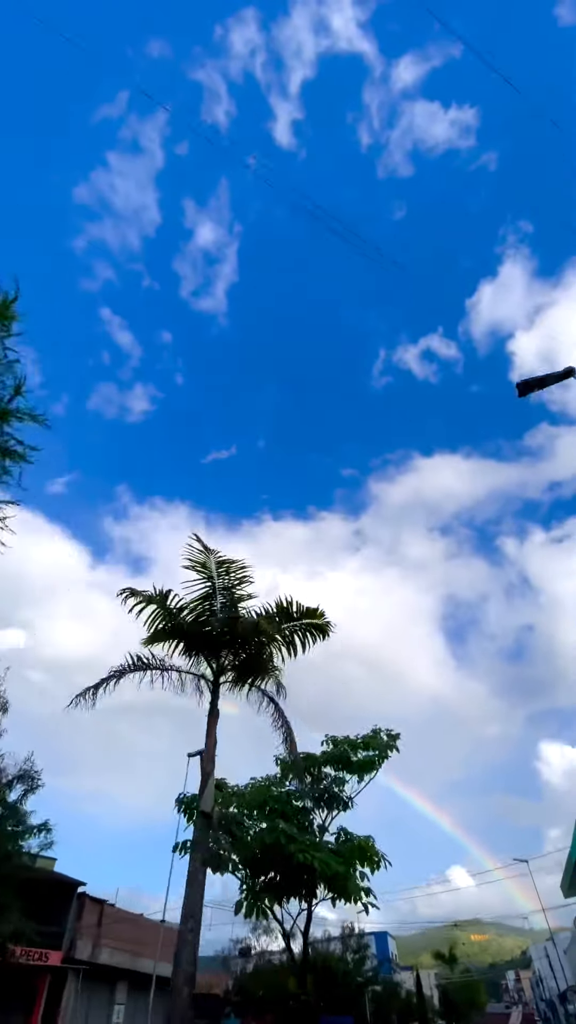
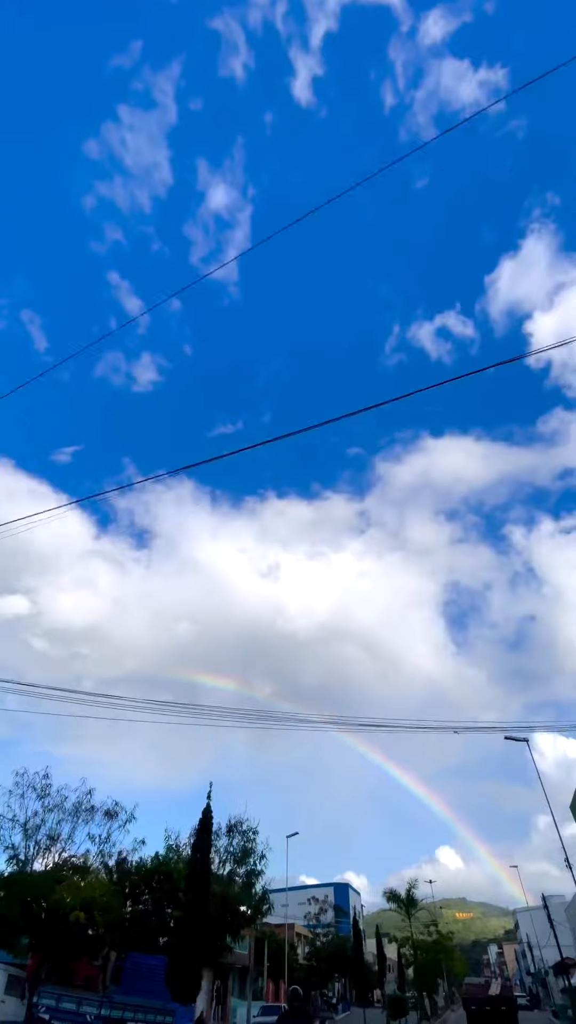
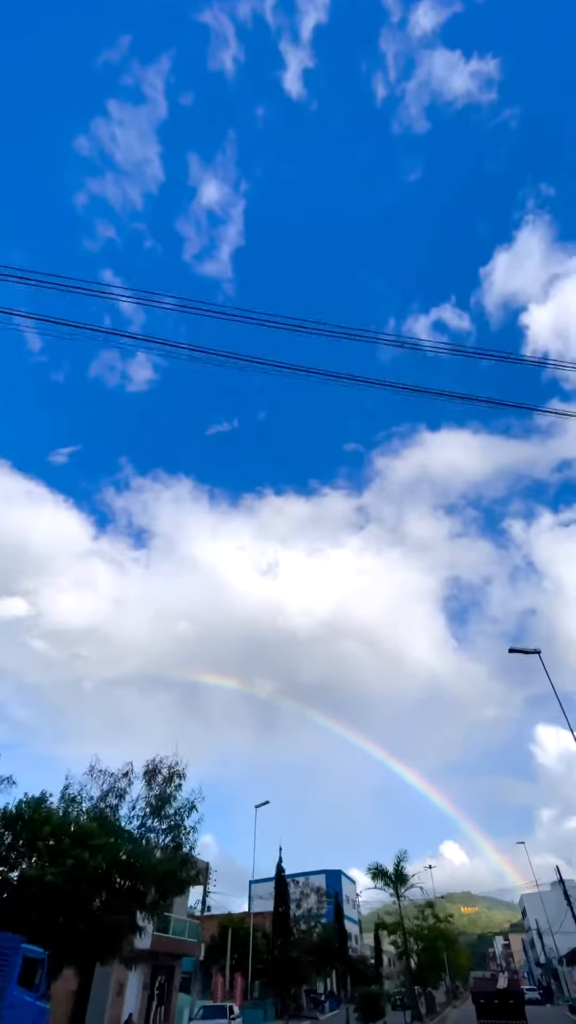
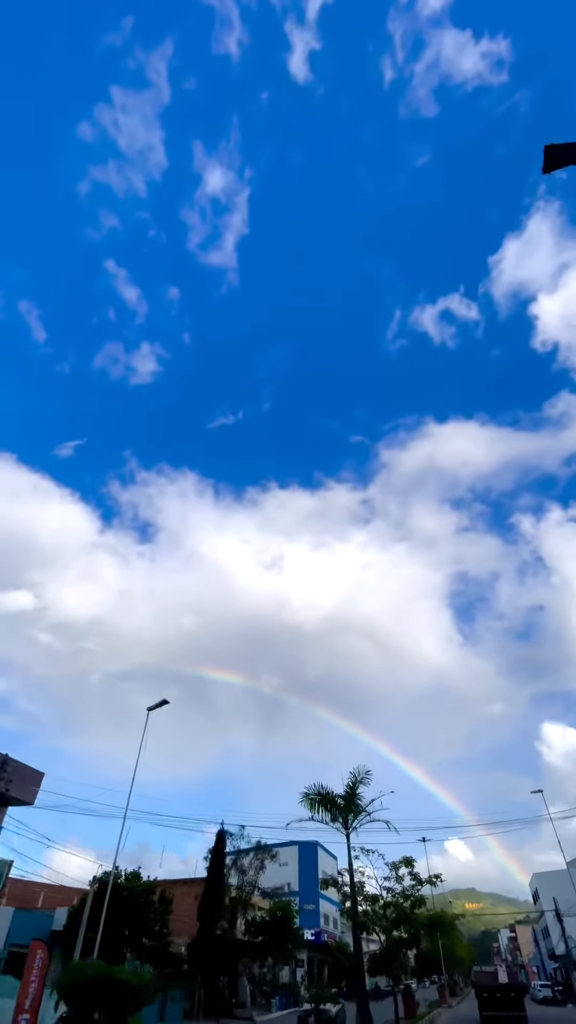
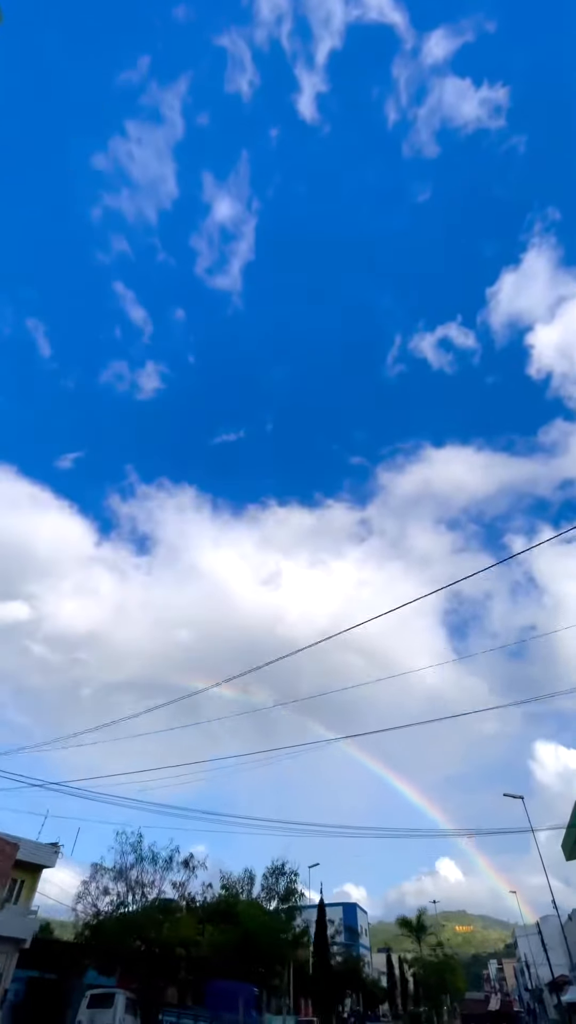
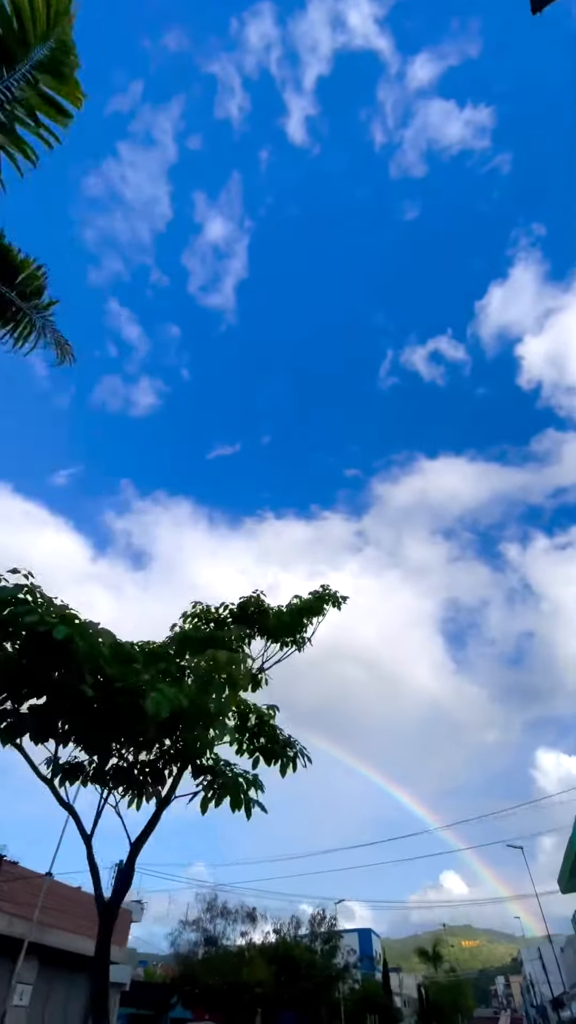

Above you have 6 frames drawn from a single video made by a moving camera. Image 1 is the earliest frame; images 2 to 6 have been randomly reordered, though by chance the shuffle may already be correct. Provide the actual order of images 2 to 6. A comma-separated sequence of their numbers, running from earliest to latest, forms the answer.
6, 5, 2, 3, 4
